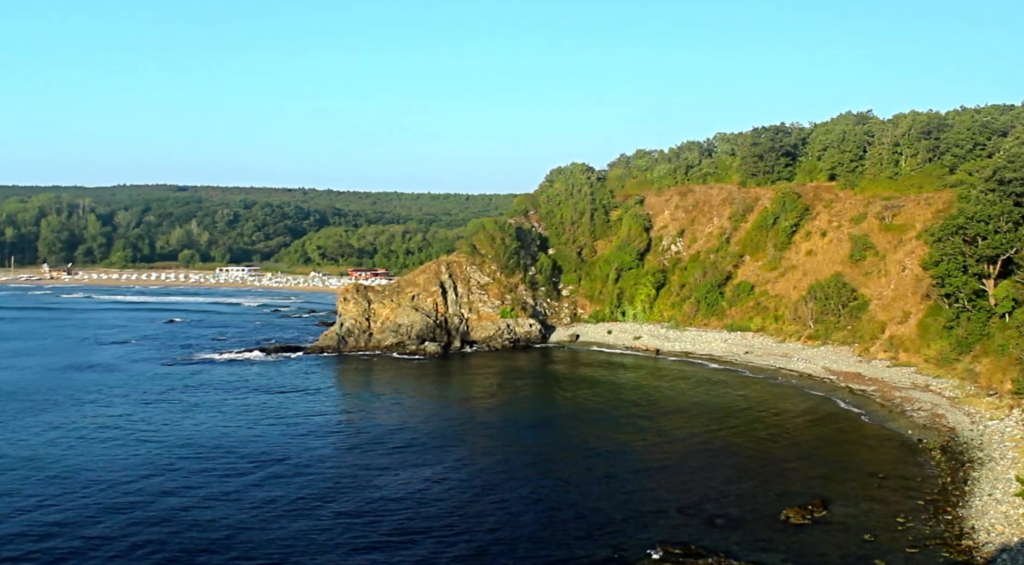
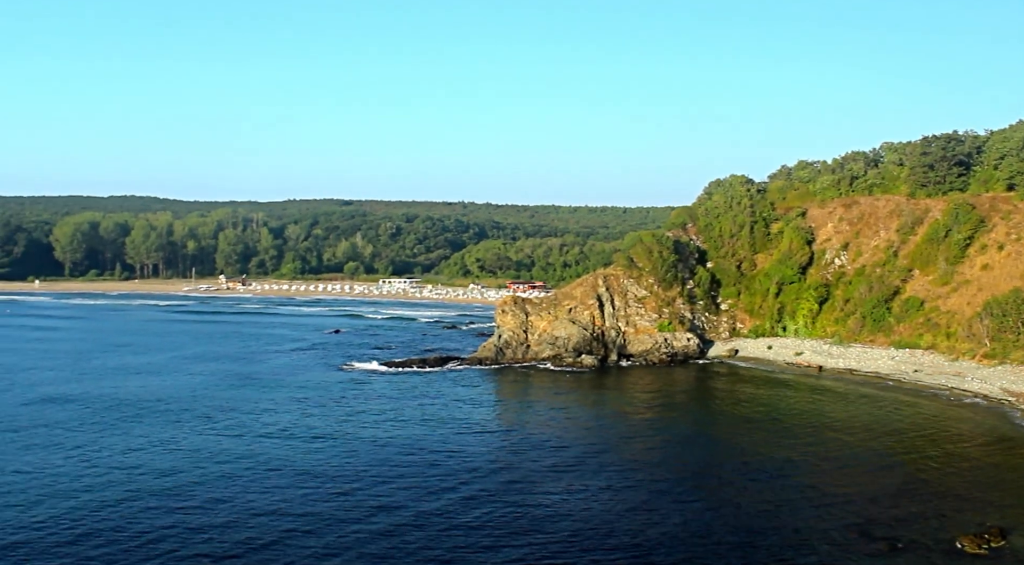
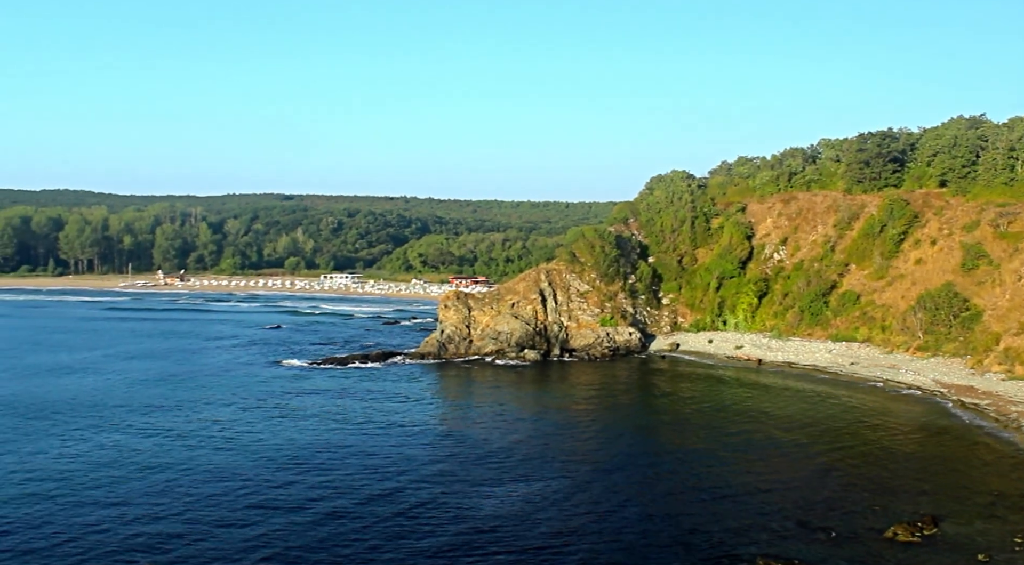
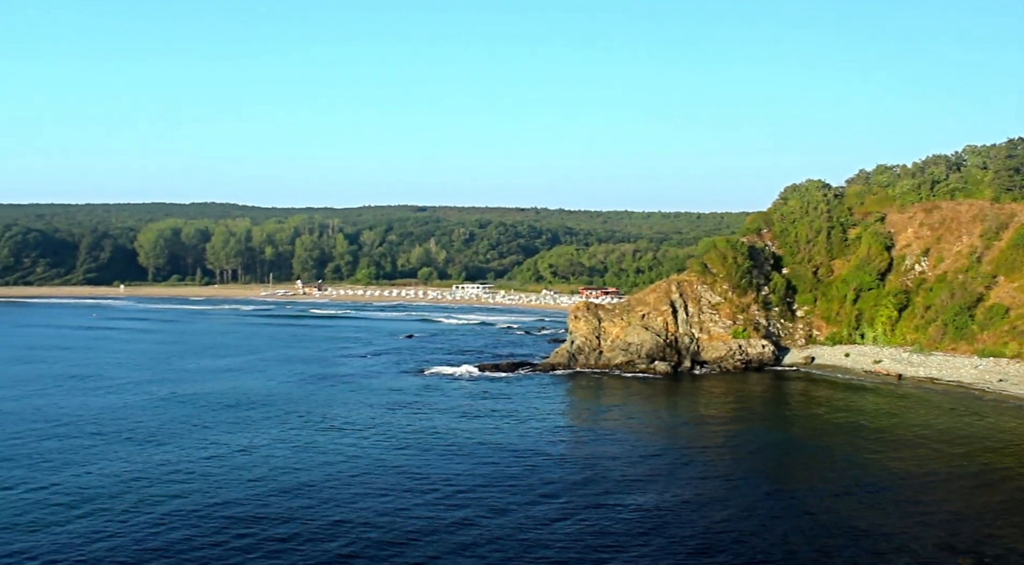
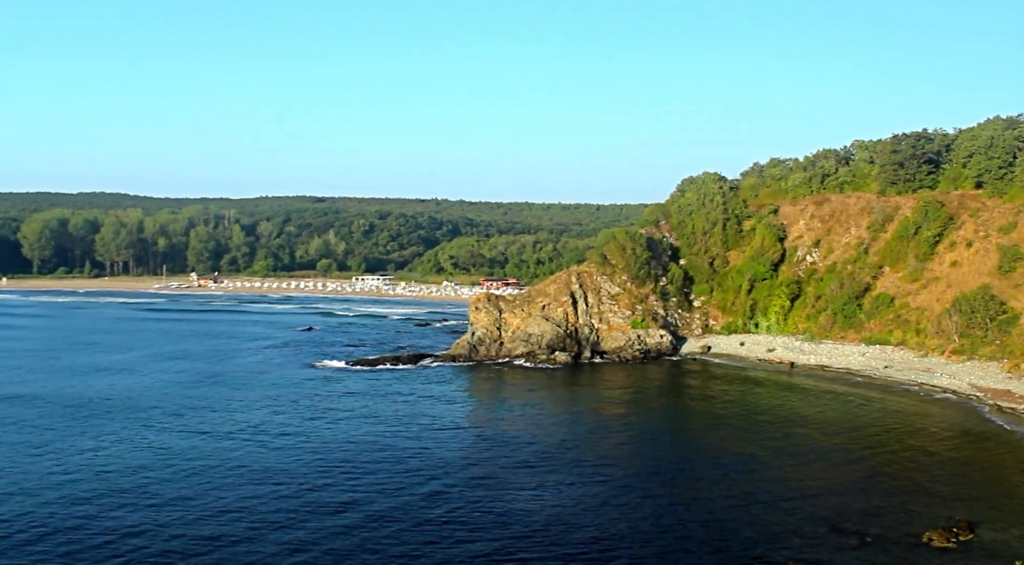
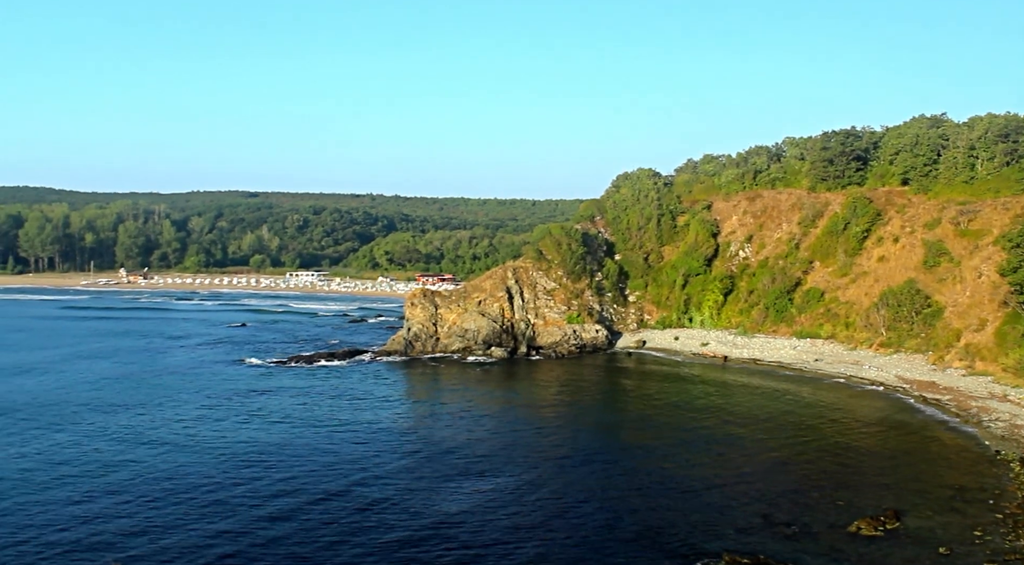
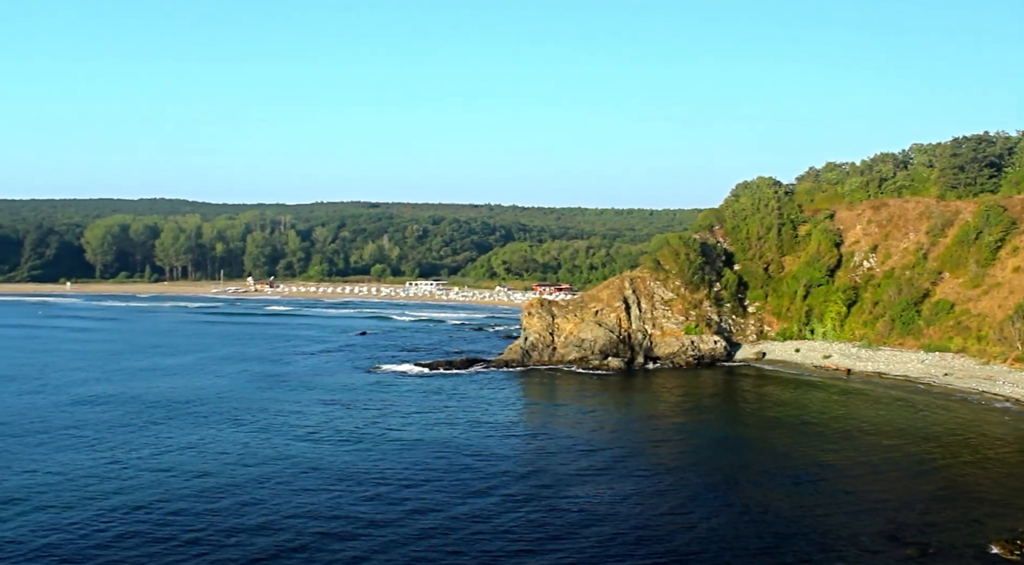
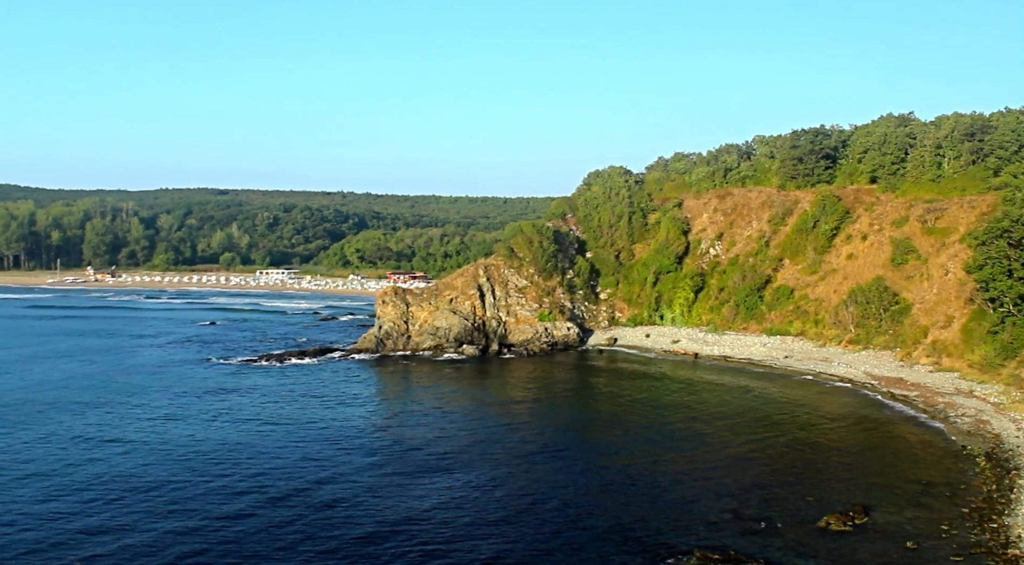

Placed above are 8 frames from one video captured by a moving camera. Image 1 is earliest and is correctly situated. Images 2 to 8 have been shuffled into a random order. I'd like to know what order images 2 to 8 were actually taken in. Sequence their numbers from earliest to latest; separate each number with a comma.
8, 6, 3, 5, 2, 7, 4
